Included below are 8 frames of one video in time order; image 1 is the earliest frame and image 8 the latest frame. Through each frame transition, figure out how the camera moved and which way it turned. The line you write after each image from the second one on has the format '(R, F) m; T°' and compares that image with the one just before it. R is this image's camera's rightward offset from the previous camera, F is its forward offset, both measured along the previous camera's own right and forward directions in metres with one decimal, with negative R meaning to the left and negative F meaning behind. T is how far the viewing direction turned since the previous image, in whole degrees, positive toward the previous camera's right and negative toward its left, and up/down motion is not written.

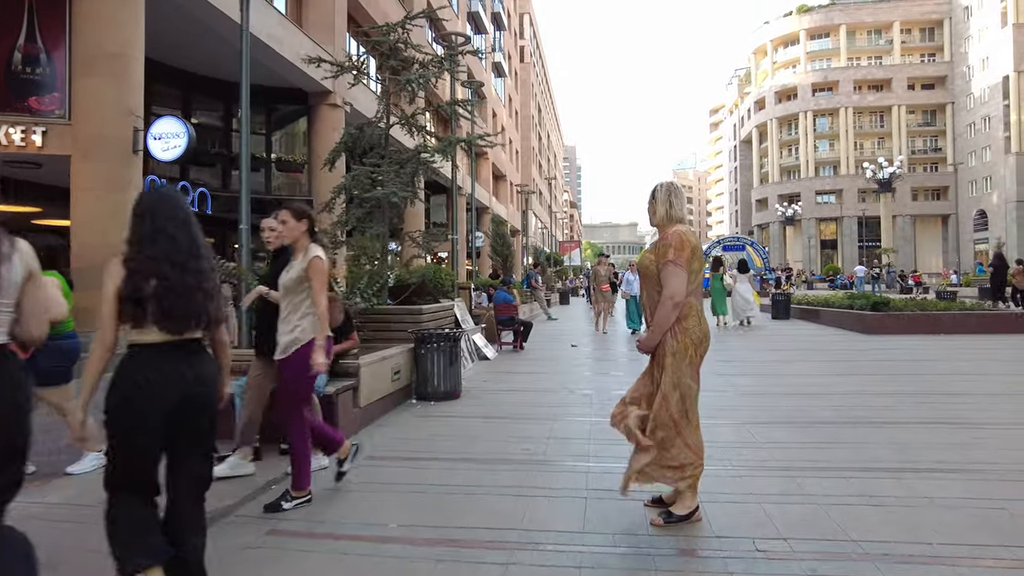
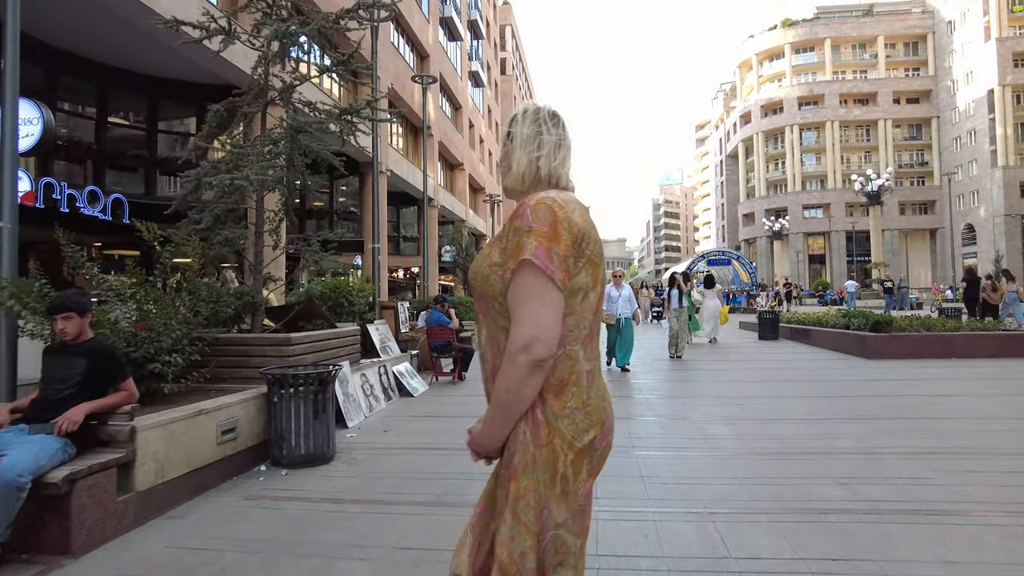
(+0.9, +2.1) m; +1°
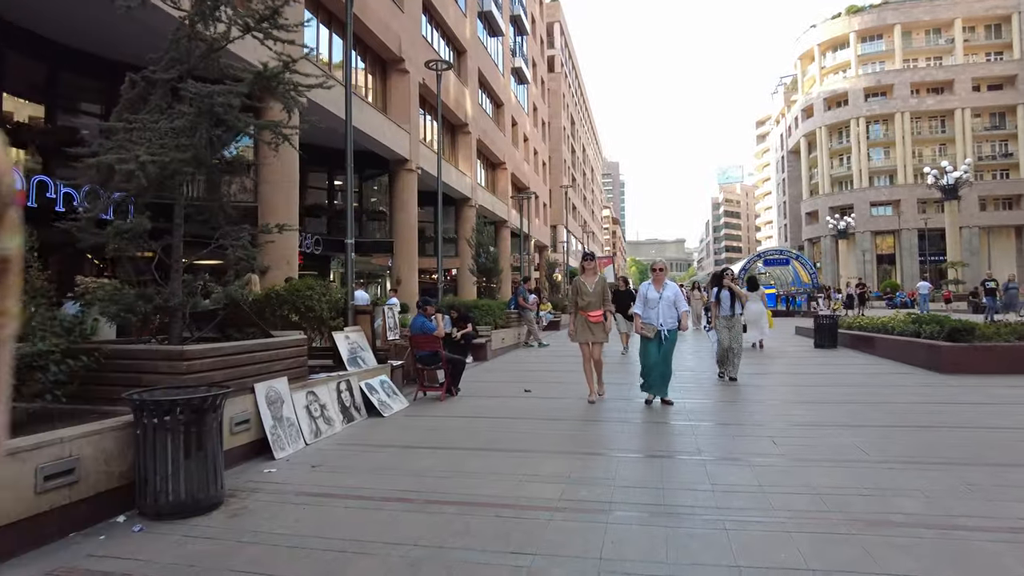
(+0.8, +1.5) m; -5°
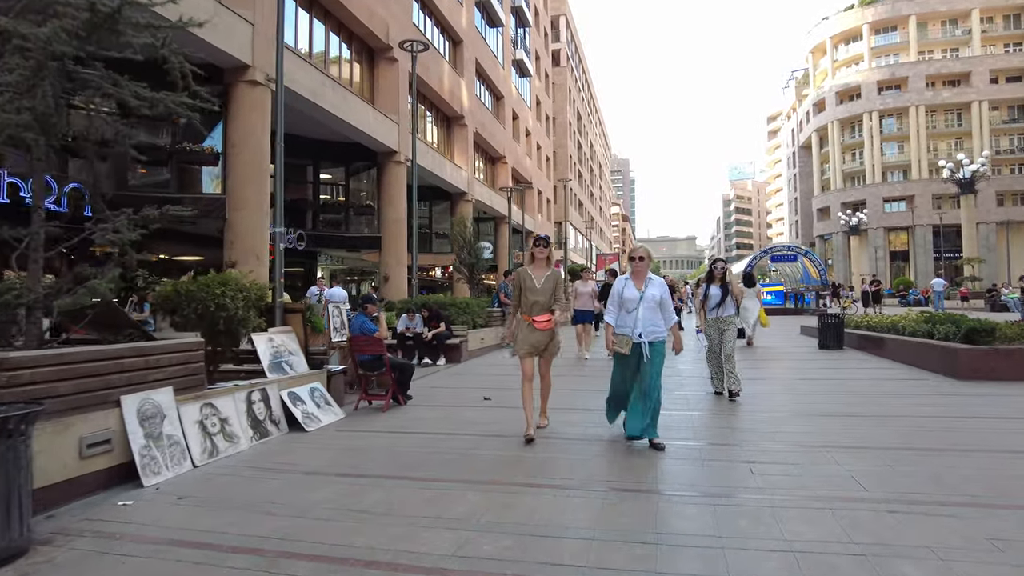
(+0.7, +1.1) m; -1°
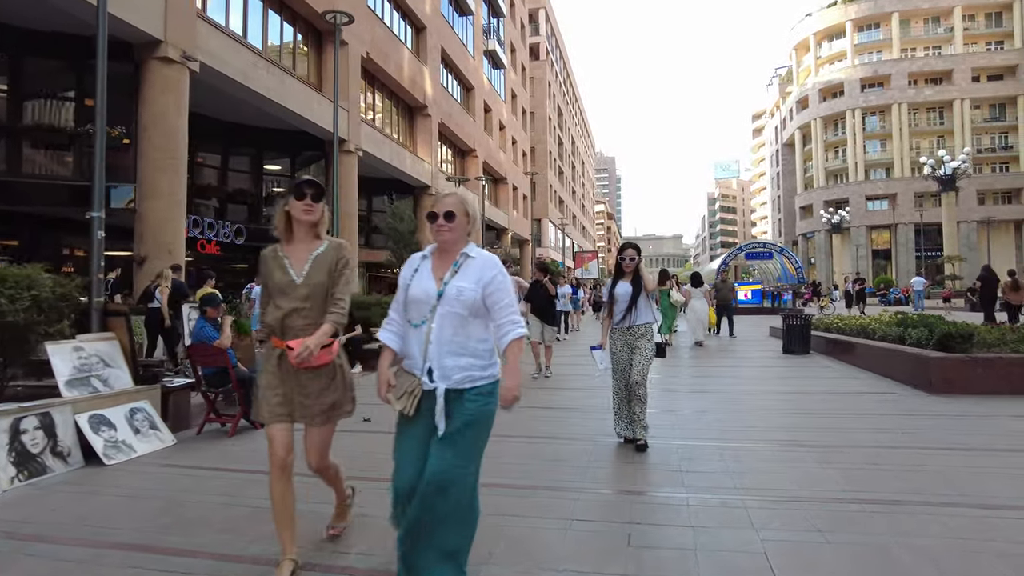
(+1.1, +1.4) m; +1°
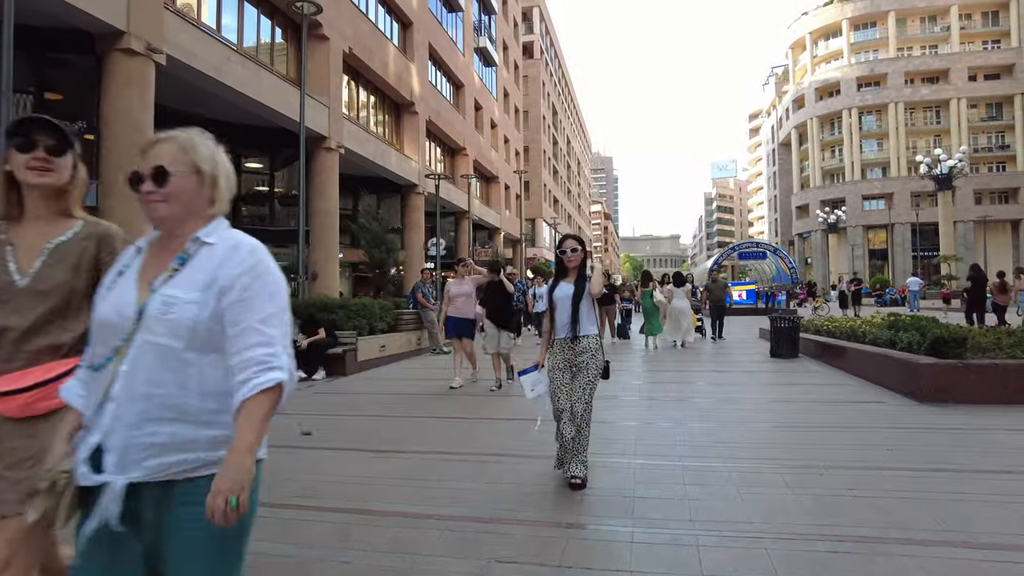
(+0.4, +0.6) m; 0°
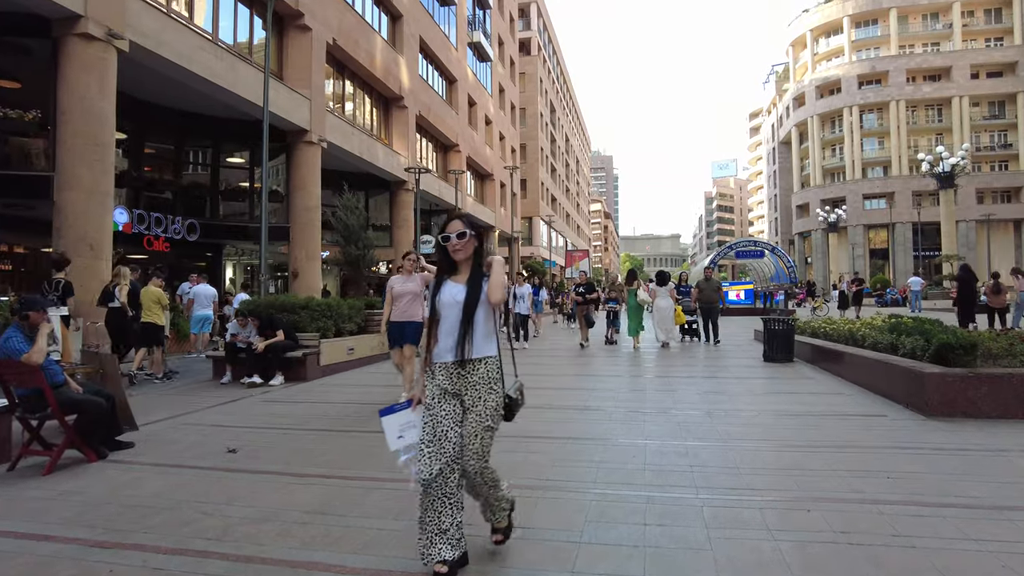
(+0.4, +0.8) m; 0°
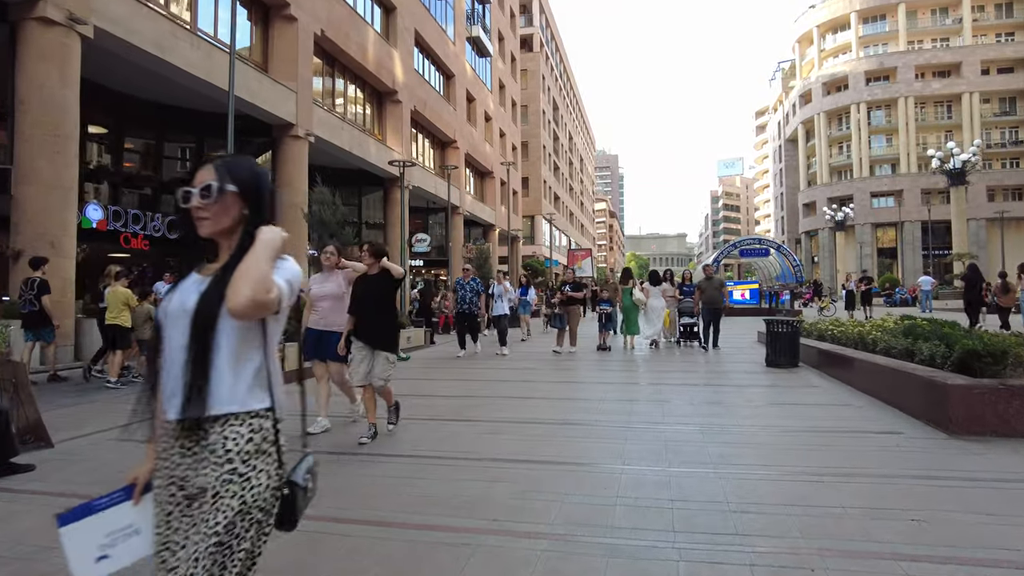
(+0.4, +0.8) m; -1°
